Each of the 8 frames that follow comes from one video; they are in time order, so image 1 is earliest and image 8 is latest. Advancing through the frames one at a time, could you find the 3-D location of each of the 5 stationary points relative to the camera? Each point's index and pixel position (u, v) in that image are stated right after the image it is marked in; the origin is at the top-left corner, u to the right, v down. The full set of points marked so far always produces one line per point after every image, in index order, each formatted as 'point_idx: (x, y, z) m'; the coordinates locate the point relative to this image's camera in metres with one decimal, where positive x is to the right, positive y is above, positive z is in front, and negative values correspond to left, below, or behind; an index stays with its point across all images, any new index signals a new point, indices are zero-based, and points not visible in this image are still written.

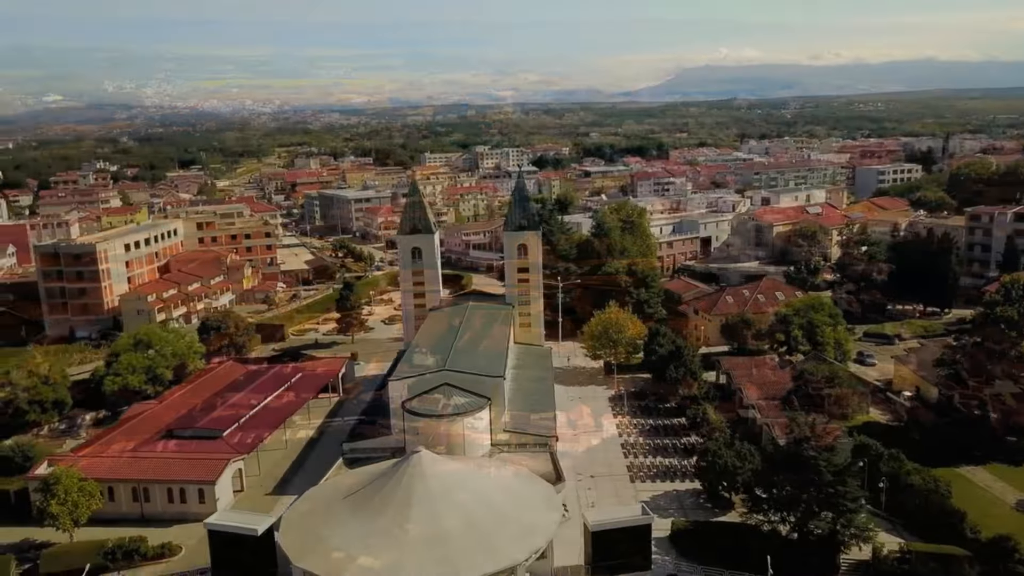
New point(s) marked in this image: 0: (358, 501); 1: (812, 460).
0: (-3.2, -4.4, +16.9) m
1: (+6.4, -3.7, +17.6) m
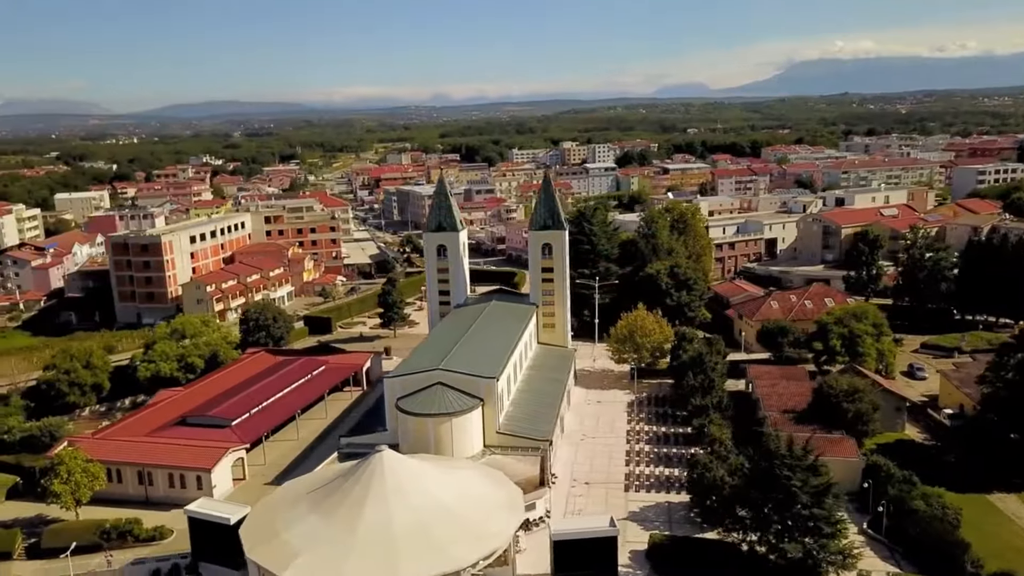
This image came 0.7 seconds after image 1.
0: (-4.0, -4.4, +17.1) m
1: (+5.6, -3.9, +16.7) m
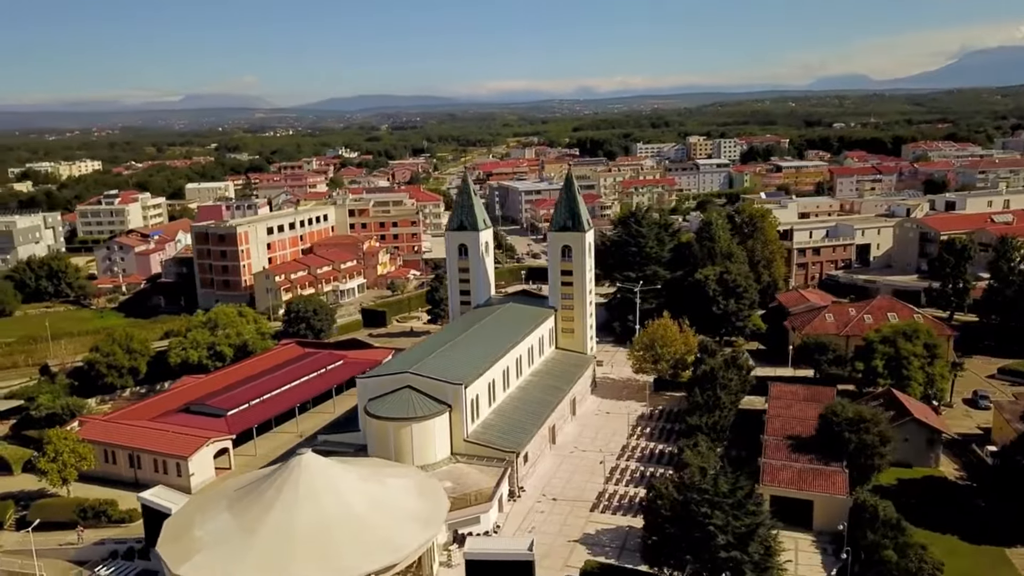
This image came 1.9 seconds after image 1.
0: (-5.7, -4.4, +17.2) m
1: (+3.7, -4.3, +15.2) m
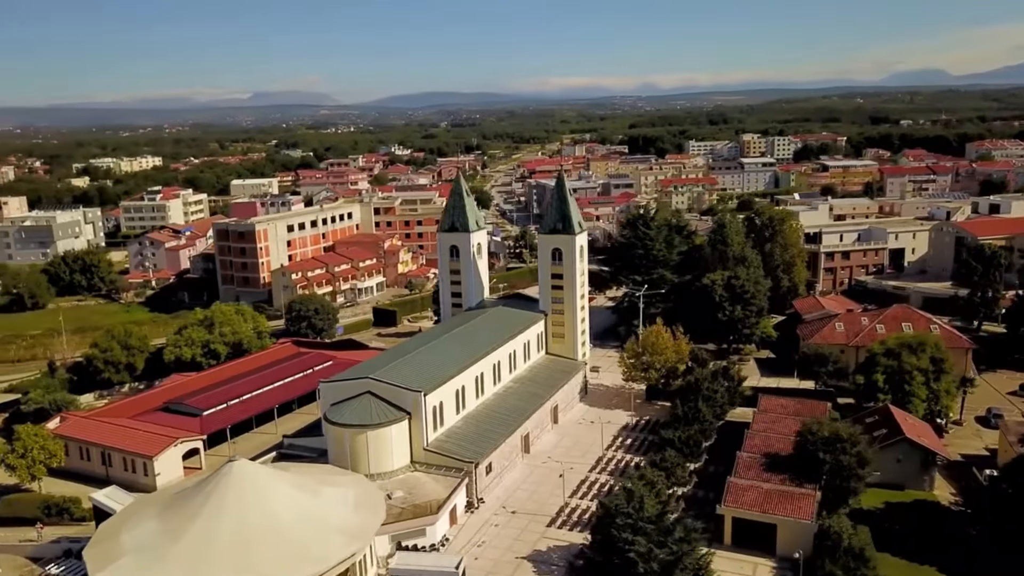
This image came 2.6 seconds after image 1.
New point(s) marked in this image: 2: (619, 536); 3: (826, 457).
0: (-7.1, -4.4, +17.1) m
1: (+2.1, -4.5, +14.4) m
2: (+2.0, -4.4, +14.6) m
3: (+7.6, -4.1, +19.8) m
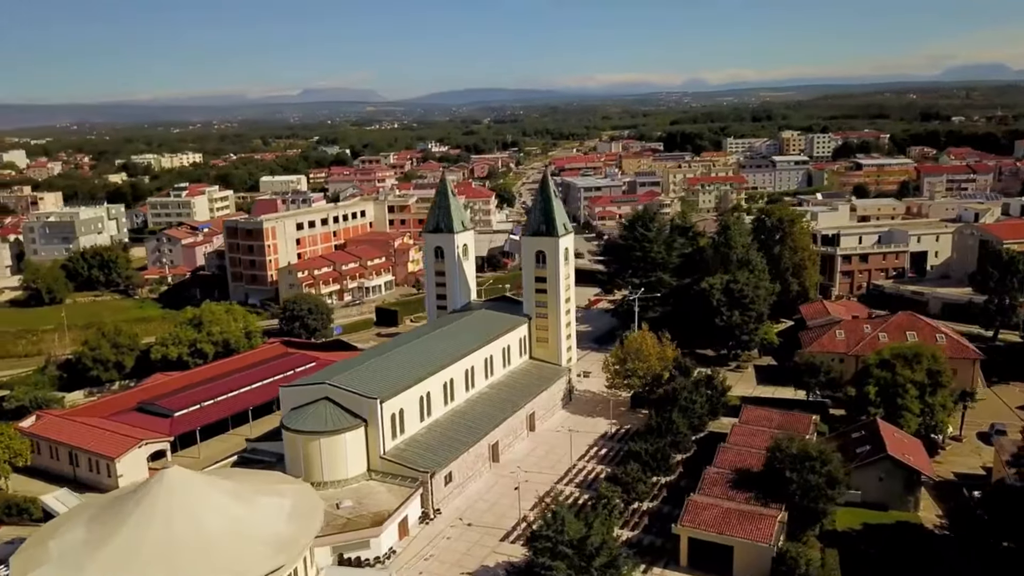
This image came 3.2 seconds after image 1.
0: (-8.4, -4.5, +16.8) m
1: (+0.7, -4.7, +13.7) m
2: (+0.5, -4.6, +13.9) m
3: (+6.5, -4.3, +18.8) m
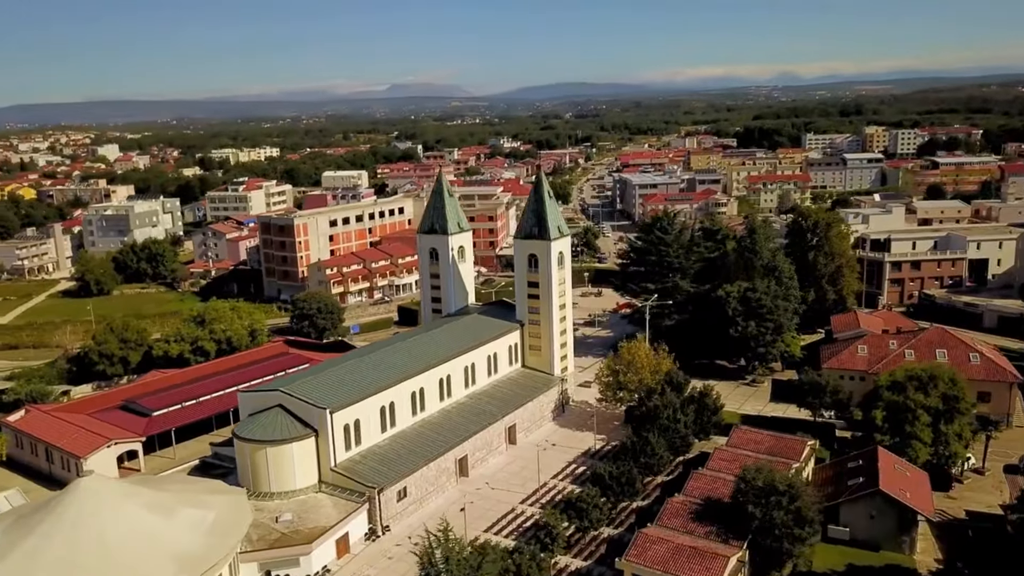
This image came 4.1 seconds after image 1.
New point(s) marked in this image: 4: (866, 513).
0: (-9.8, -4.6, +16.6) m
1: (-1.1, -4.9, +12.6) m
2: (-1.3, -4.8, +12.8) m
3: (+5.1, -4.7, +17.1) m
4: (+8.4, -5.3, +19.3) m
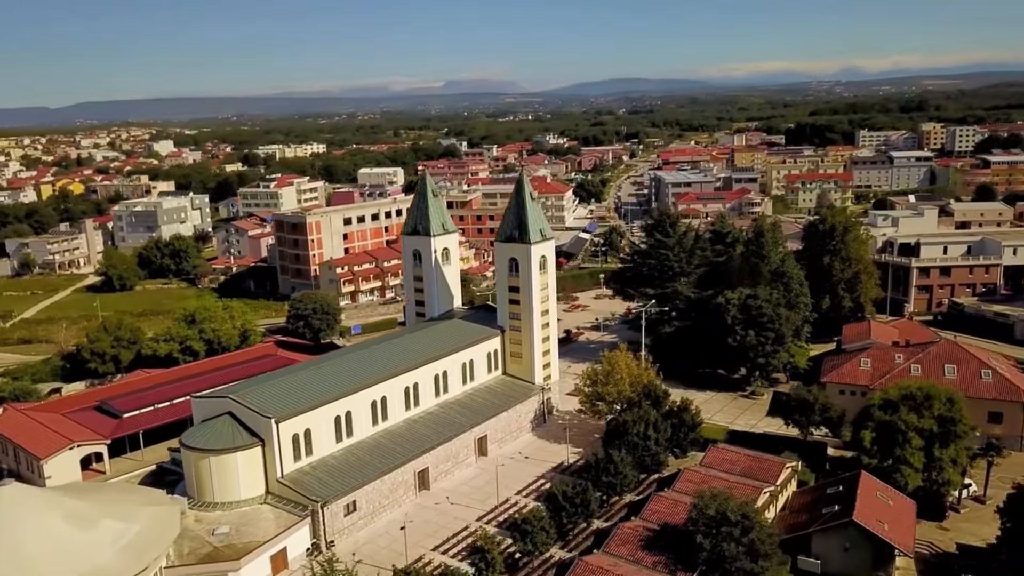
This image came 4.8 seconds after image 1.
0: (-11.2, -4.6, +16.3) m
1: (-2.7, -5.1, +11.7) m
2: (-2.9, -5.0, +11.9) m
3: (+3.8, -4.9, +15.8) m
4: (+7.2, -5.6, +17.8) m
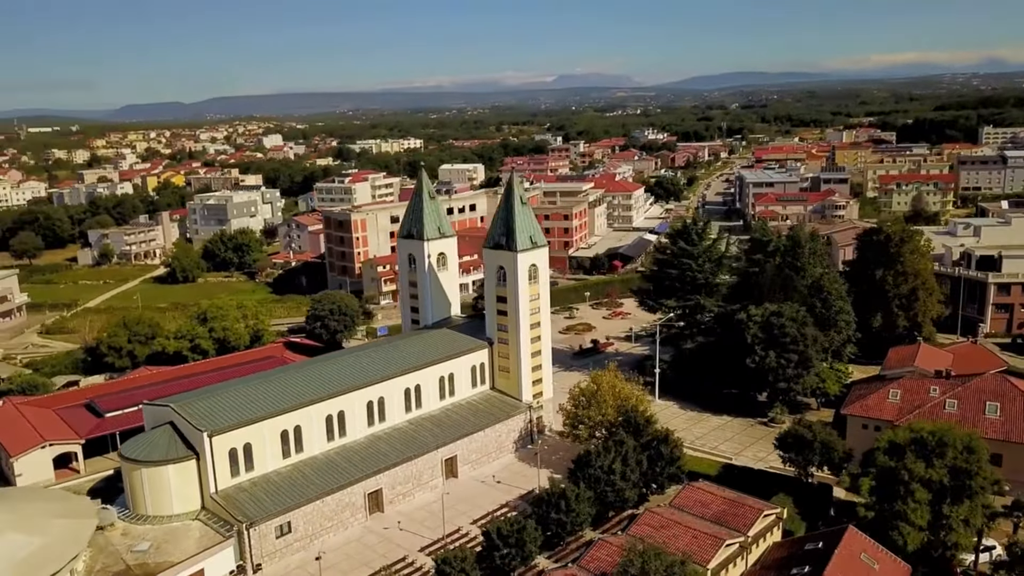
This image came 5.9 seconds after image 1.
0: (-12.8, -4.7, +16.3) m
1: (-5.1, -5.4, +10.7) m
2: (-5.2, -5.3, +10.9) m
3: (+1.9, -5.4, +13.9) m
4: (+5.5, -6.1, +15.4) m
